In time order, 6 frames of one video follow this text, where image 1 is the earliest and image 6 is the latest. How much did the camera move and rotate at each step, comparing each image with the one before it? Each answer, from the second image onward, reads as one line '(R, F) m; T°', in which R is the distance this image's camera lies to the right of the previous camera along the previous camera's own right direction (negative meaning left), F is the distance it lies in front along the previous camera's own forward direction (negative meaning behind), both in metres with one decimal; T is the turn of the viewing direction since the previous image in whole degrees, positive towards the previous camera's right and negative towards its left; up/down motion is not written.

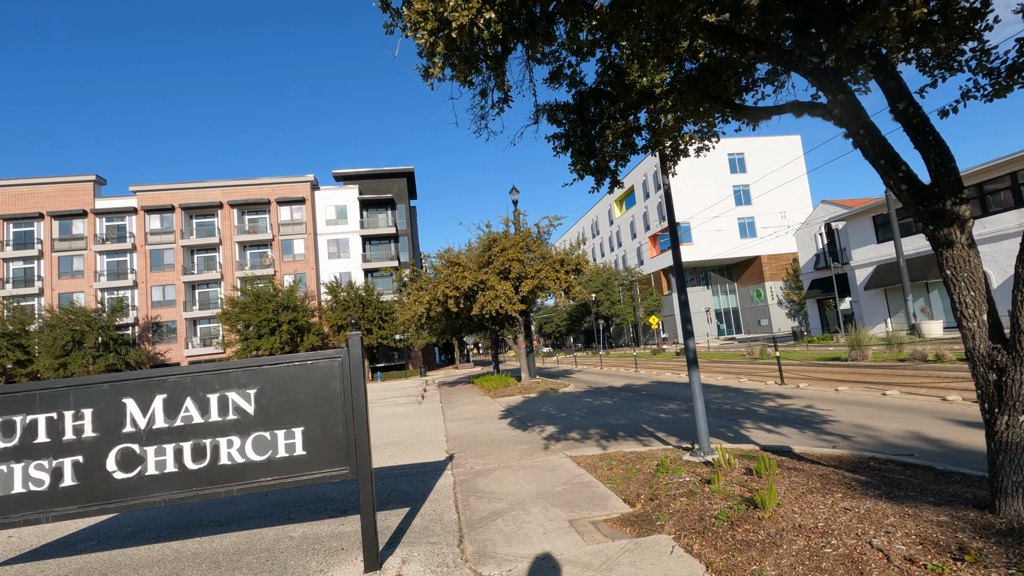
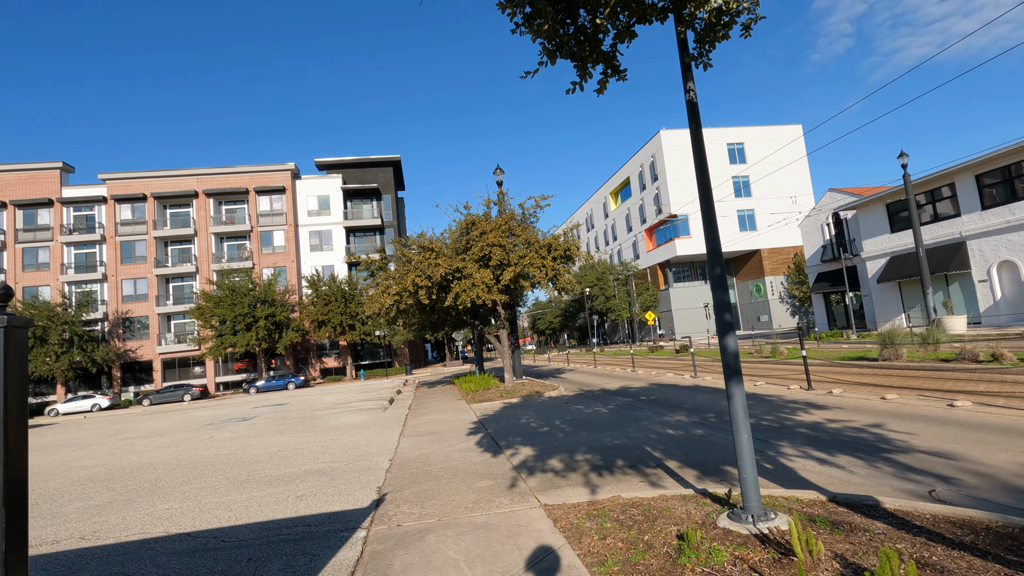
(+0.4, +2.3) m; +1°
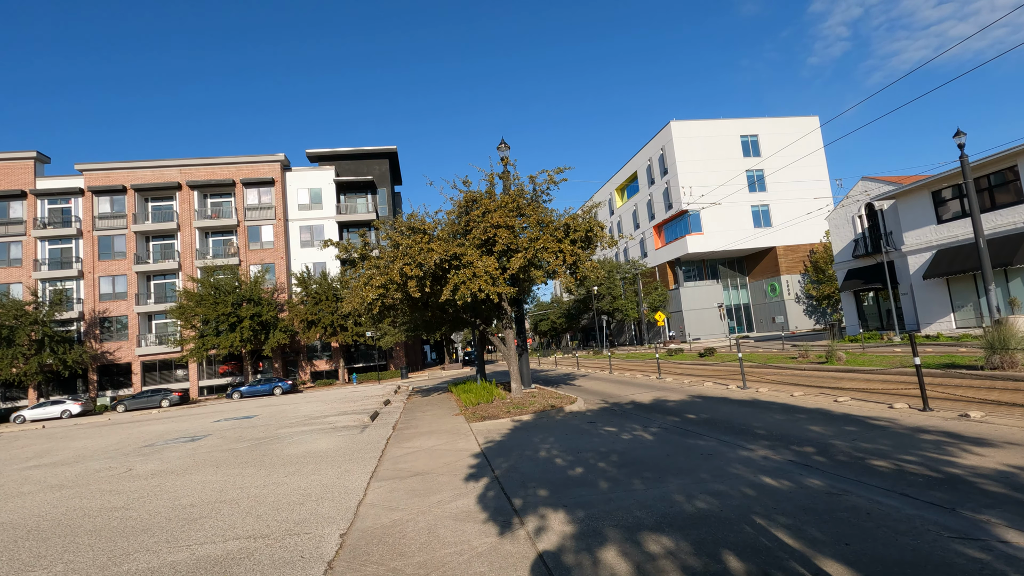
(-0.2, +2.9) m; 0°
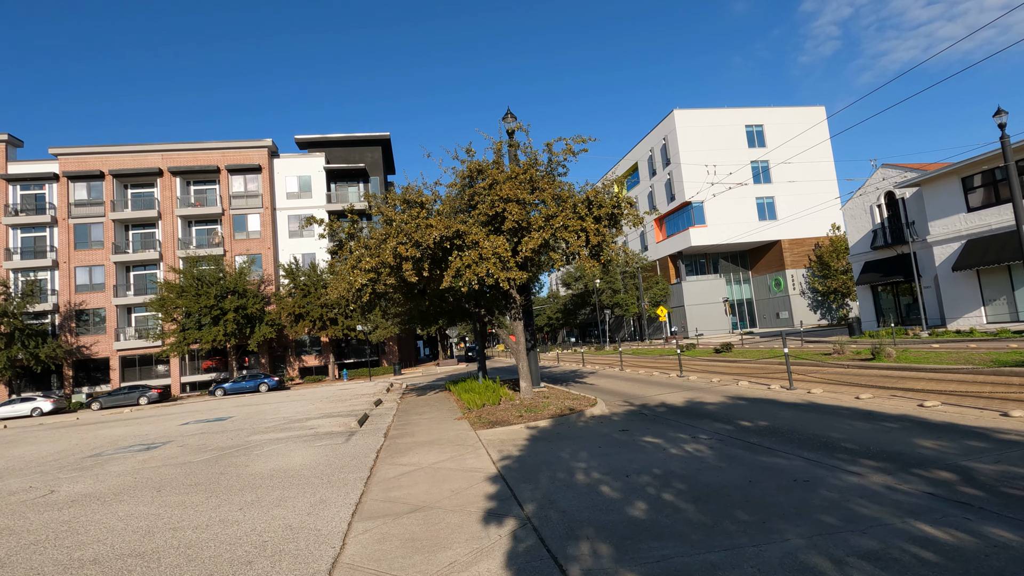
(-0.4, +1.9) m; +1°
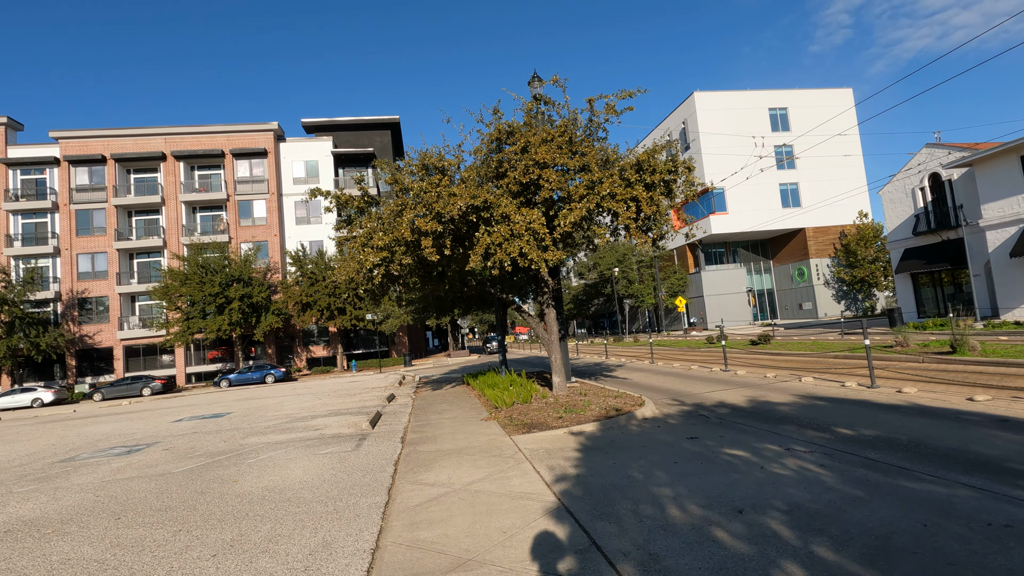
(-0.5, +1.6) m; -1°
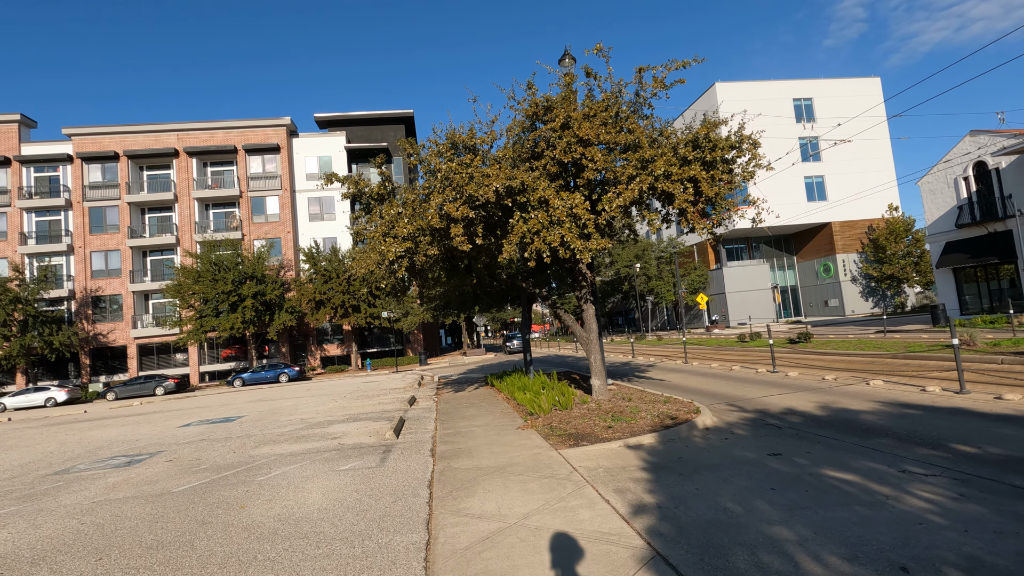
(-0.5, +1.1) m; -1°
